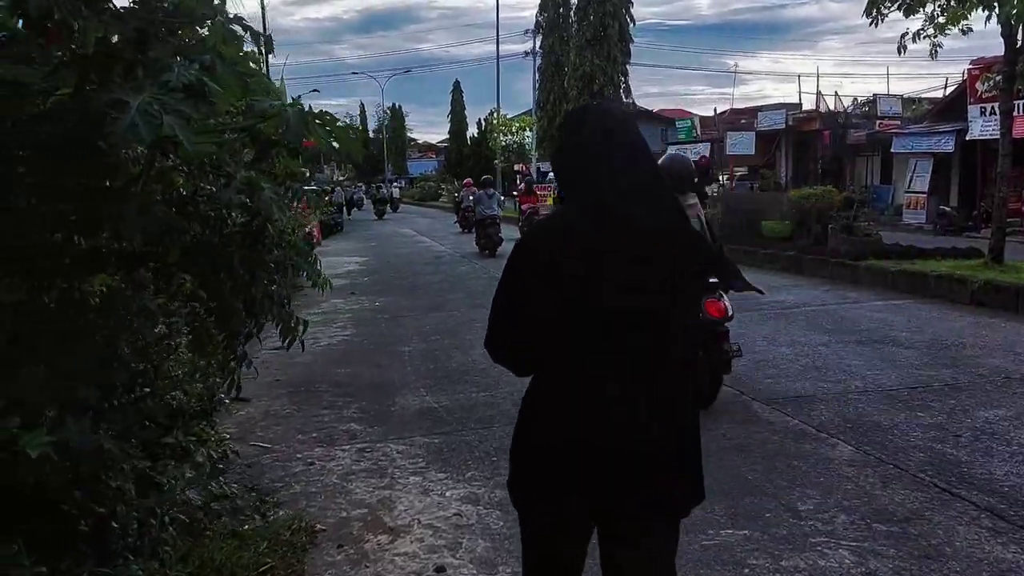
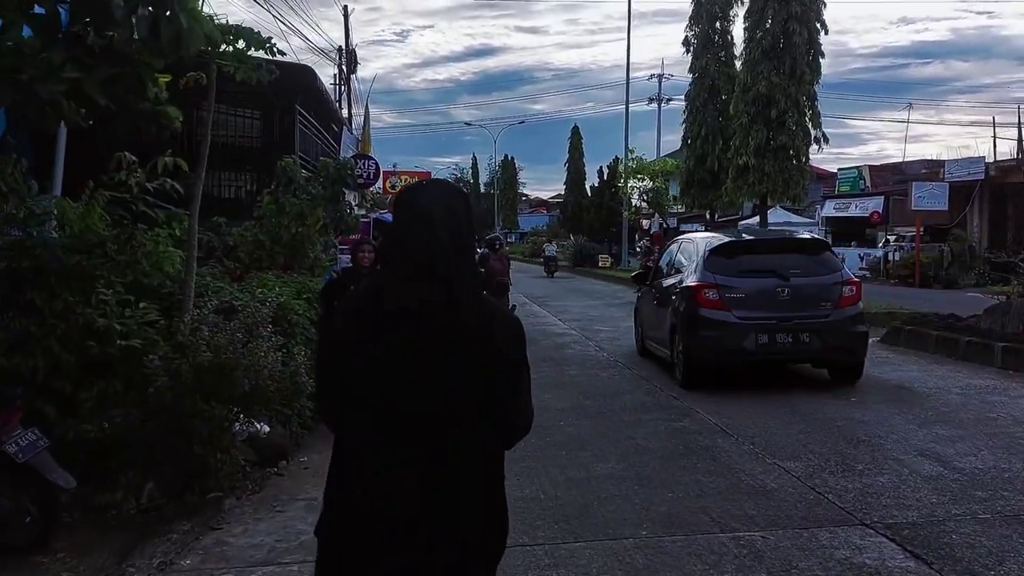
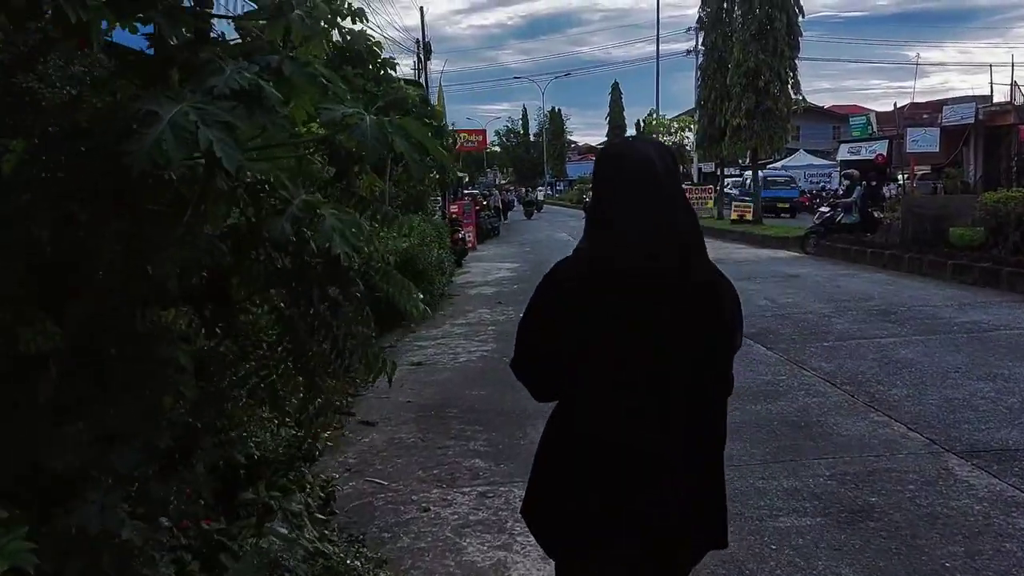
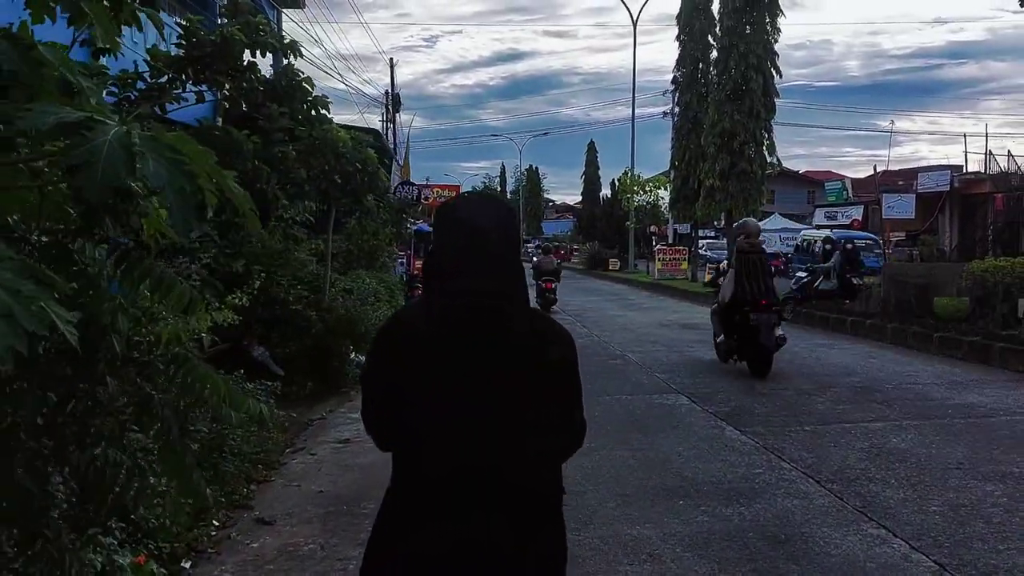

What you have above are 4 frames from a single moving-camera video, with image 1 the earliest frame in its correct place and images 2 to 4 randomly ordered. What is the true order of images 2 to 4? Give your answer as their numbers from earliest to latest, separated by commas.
3, 4, 2
